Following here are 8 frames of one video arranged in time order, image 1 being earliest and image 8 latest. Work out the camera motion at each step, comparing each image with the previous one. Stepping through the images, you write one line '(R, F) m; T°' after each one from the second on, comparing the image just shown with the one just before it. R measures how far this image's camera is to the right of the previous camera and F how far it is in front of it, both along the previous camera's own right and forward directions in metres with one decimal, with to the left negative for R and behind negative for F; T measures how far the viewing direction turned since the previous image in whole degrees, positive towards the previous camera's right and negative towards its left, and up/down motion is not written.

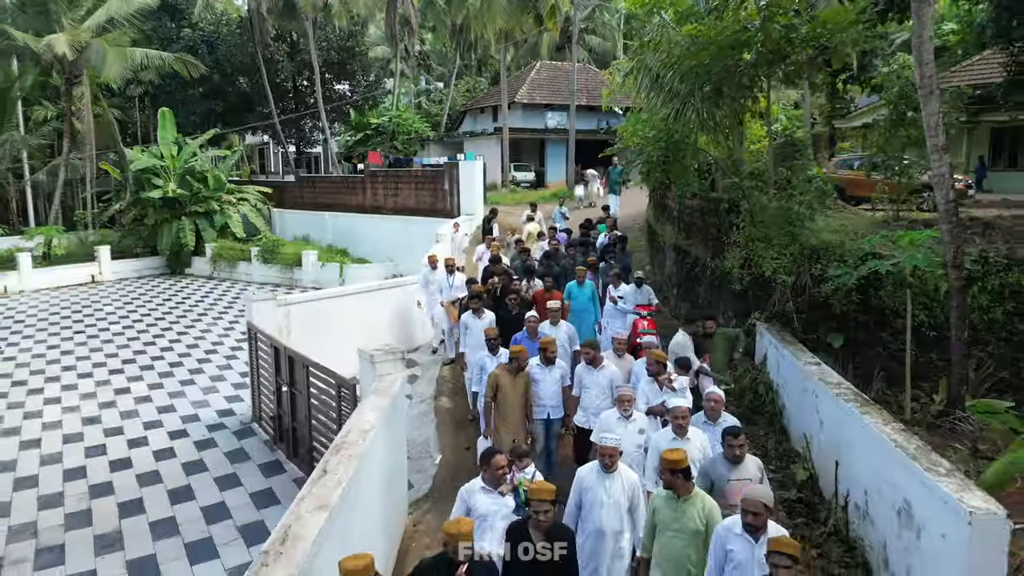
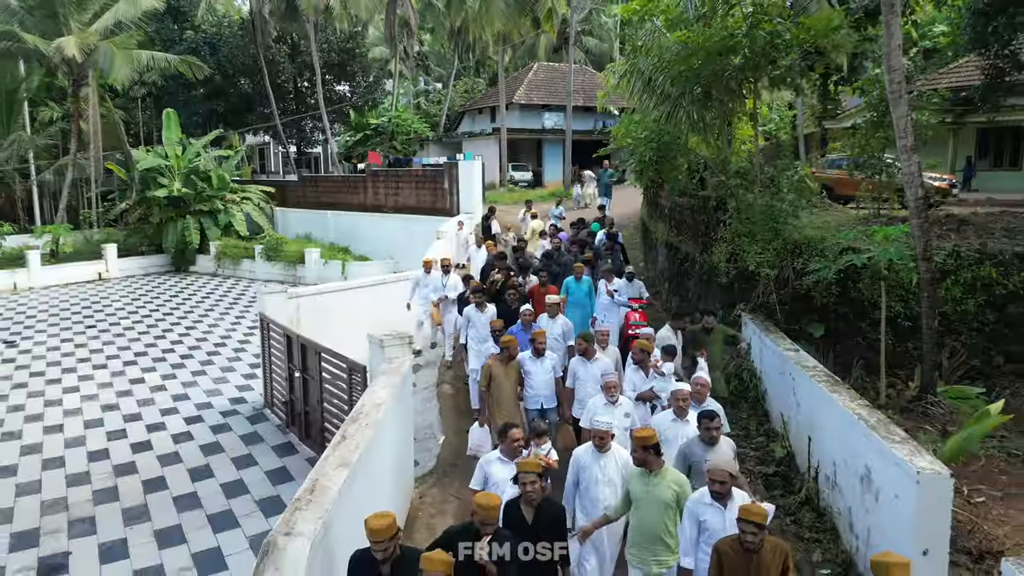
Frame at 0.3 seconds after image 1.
(0.0, -0.4) m; 0°
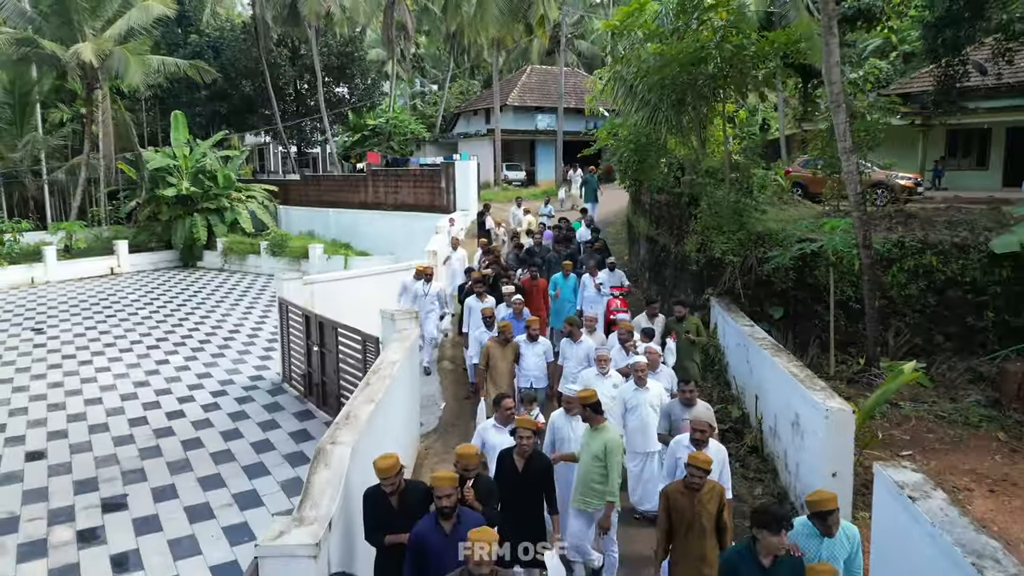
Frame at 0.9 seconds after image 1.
(0.0, -0.9) m; 0°
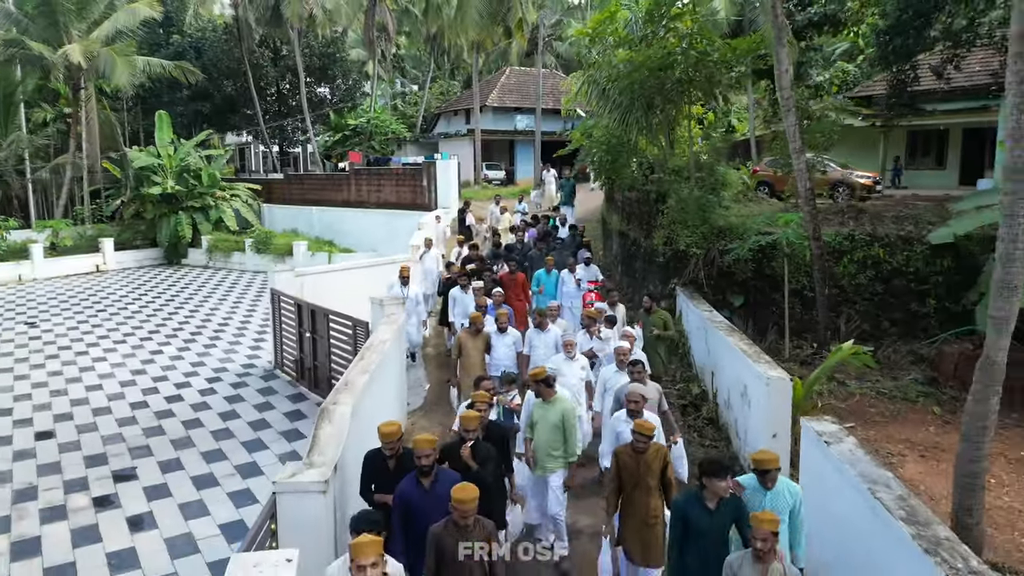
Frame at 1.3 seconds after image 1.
(0.0, -0.6) m; +2°
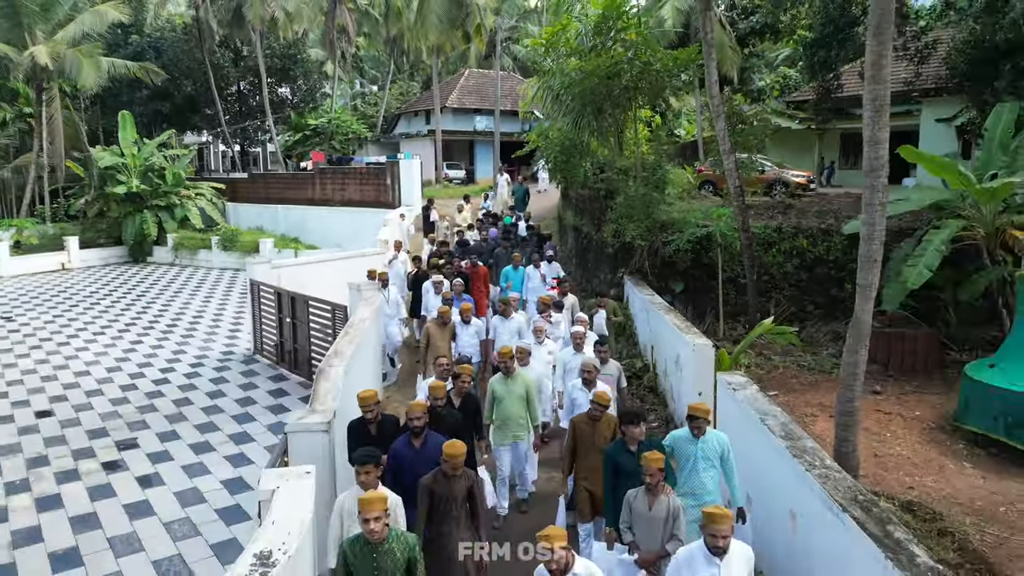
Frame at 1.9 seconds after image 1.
(-0.1, -0.9) m; +3°
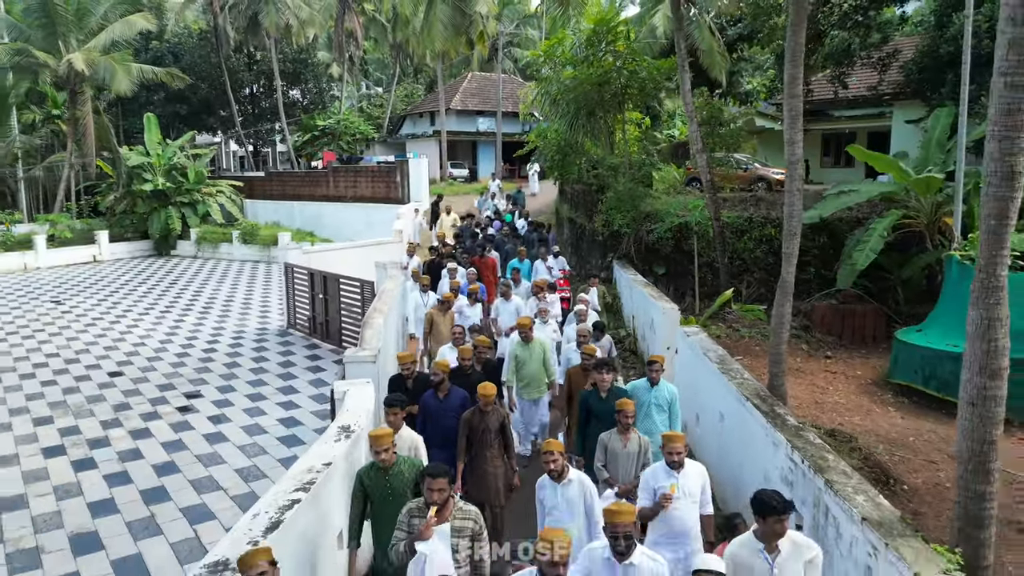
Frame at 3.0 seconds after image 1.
(0.0, -1.4) m; 0°
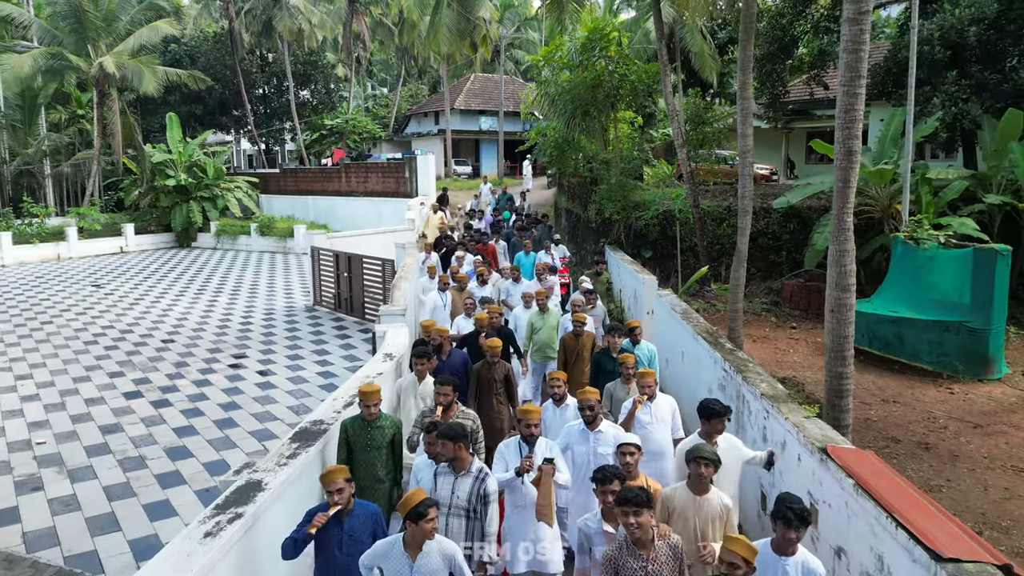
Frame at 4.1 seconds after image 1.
(0.0, -1.4) m; 0°
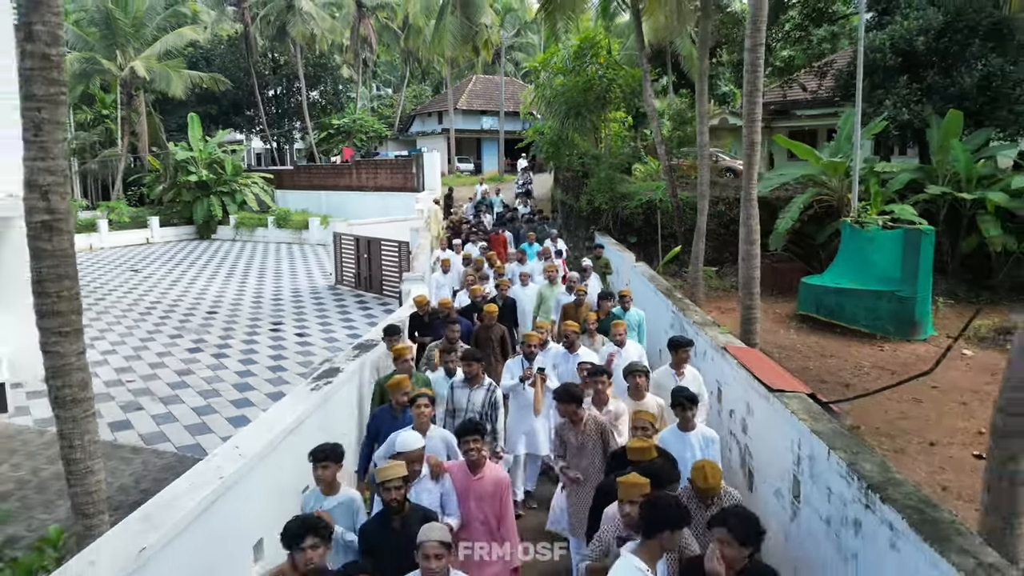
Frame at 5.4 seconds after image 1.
(0.0, -1.7) m; 0°
